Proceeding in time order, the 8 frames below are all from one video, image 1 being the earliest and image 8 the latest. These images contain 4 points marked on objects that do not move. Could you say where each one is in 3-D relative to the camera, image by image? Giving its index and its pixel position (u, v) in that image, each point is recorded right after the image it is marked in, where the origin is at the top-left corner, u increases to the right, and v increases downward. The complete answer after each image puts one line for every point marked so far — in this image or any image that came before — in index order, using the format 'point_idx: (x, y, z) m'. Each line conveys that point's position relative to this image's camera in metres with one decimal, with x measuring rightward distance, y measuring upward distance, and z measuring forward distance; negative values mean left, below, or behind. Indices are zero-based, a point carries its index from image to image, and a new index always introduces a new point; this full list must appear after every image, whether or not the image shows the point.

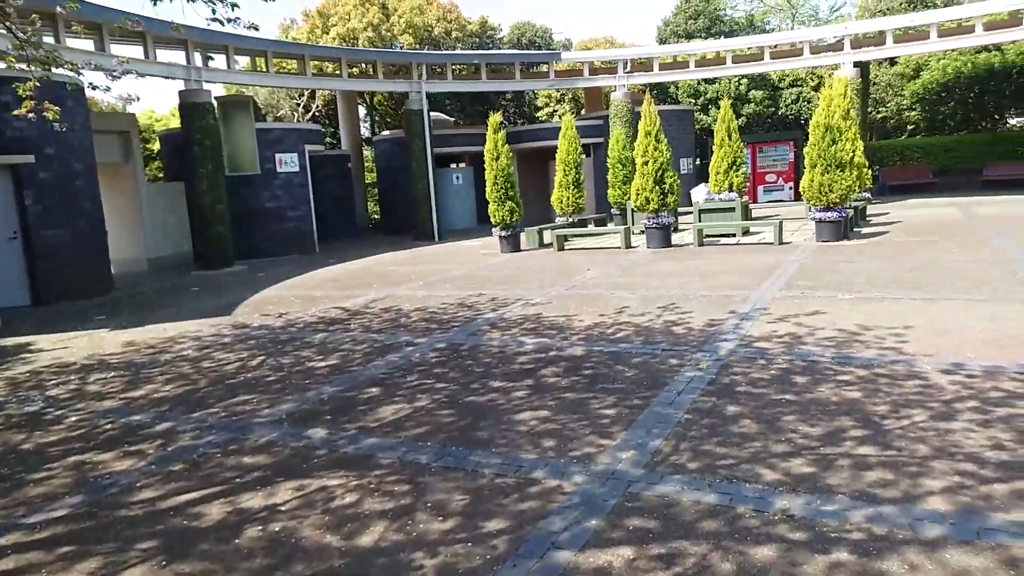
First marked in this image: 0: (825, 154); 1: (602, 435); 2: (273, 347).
0: (+5.7, +2.4, +13.0) m
1: (+0.6, -1.0, +4.6) m
2: (-2.7, -0.7, +7.9) m
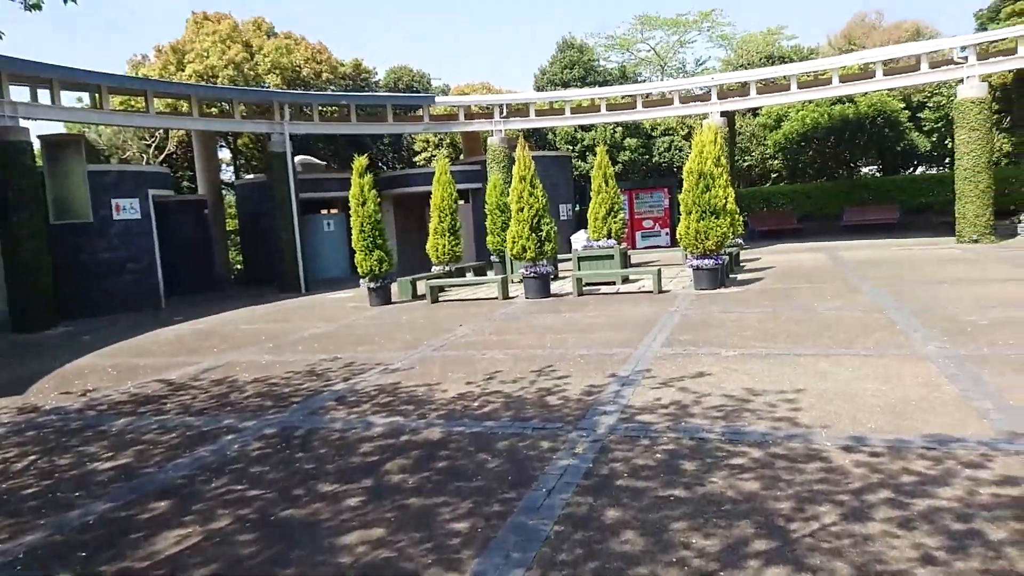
0: (+3.4, +1.6, +12.8) m
1: (-0.3, -1.4, +3.5) m
2: (-4.0, -1.4, +6.3) m
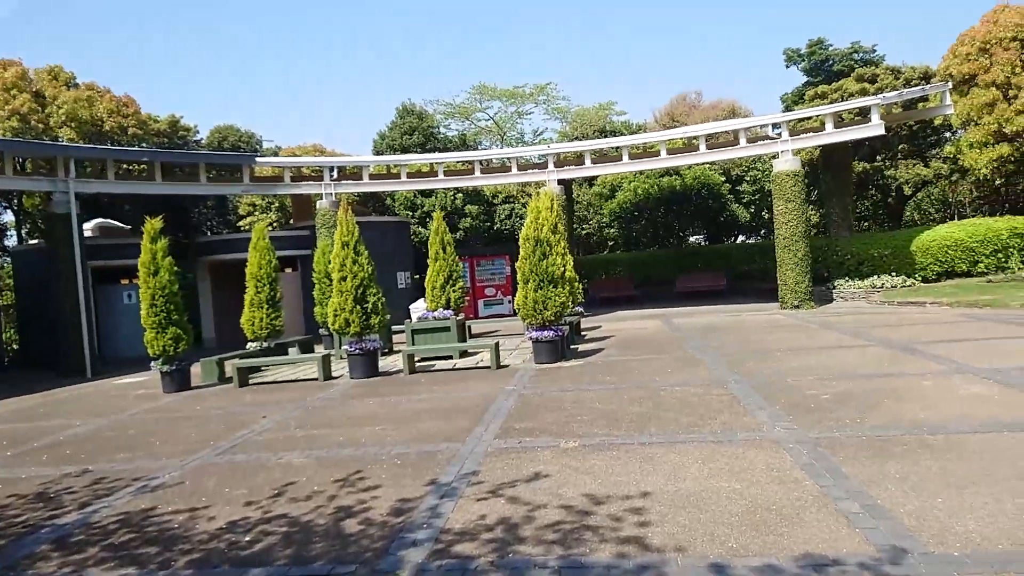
0: (+0.4, +0.3, +12.0) m
1: (-1.2, -1.8, +2.0) m
2: (-5.4, -2.0, +3.9) m
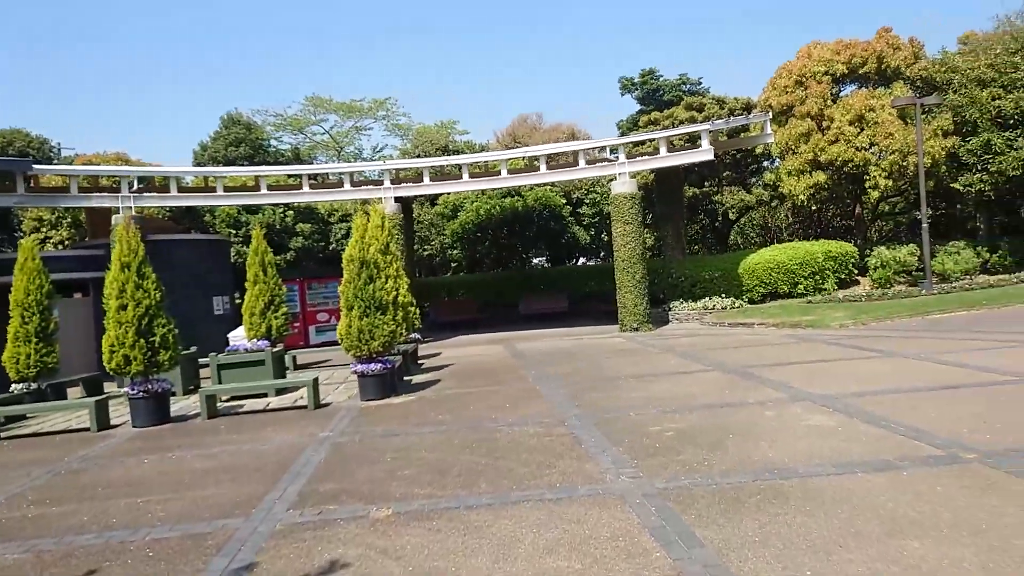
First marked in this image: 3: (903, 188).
0: (-2.3, -0.1, +10.7) m
1: (-1.7, -1.9, +0.5) m
2: (-6.2, -2.2, +1.5) m
3: (+10.9, +2.8, +19.7) m
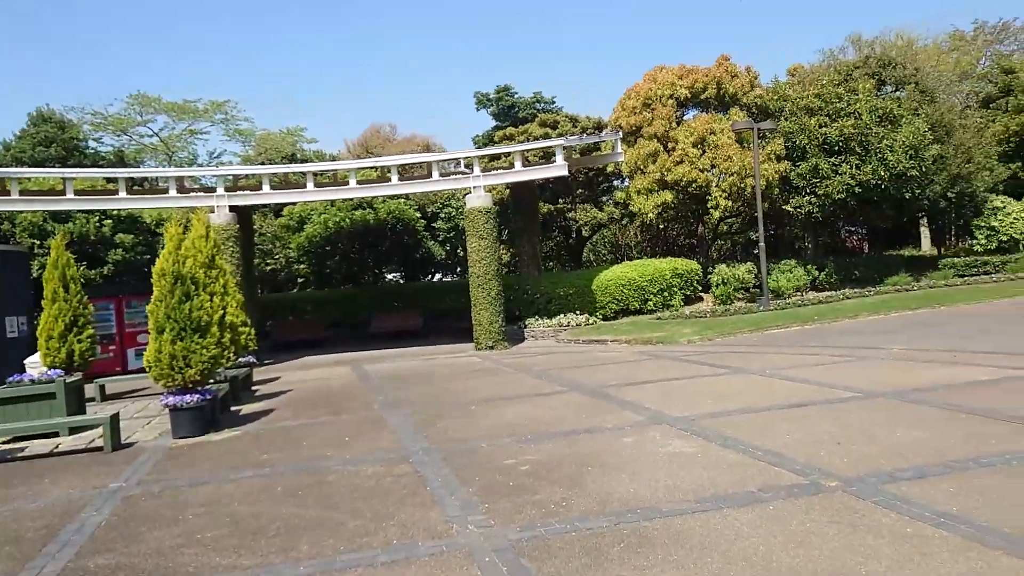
0: (-4.4, -0.3, +9.3) m
1: (-1.8, -1.9, -0.7) m
2: (-6.4, -2.3, -0.6) m
3: (+6.7, +2.3, +20.8) m
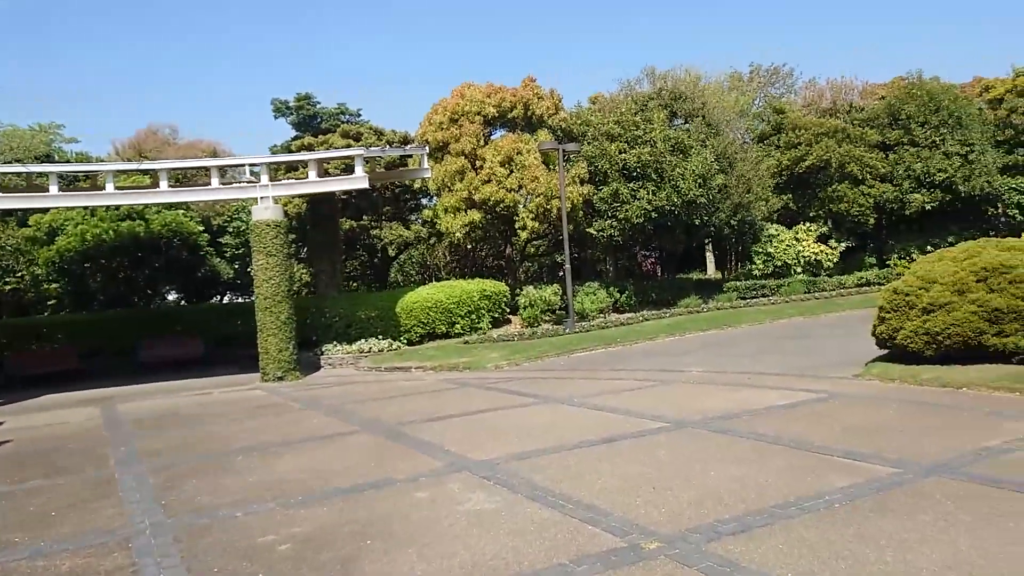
0: (-6.7, -0.6, +6.7) m
1: (-1.6, -1.9, -2.3) m
2: (-6.1, -2.2, -3.5) m
3: (+1.0, +1.7, +20.7) m
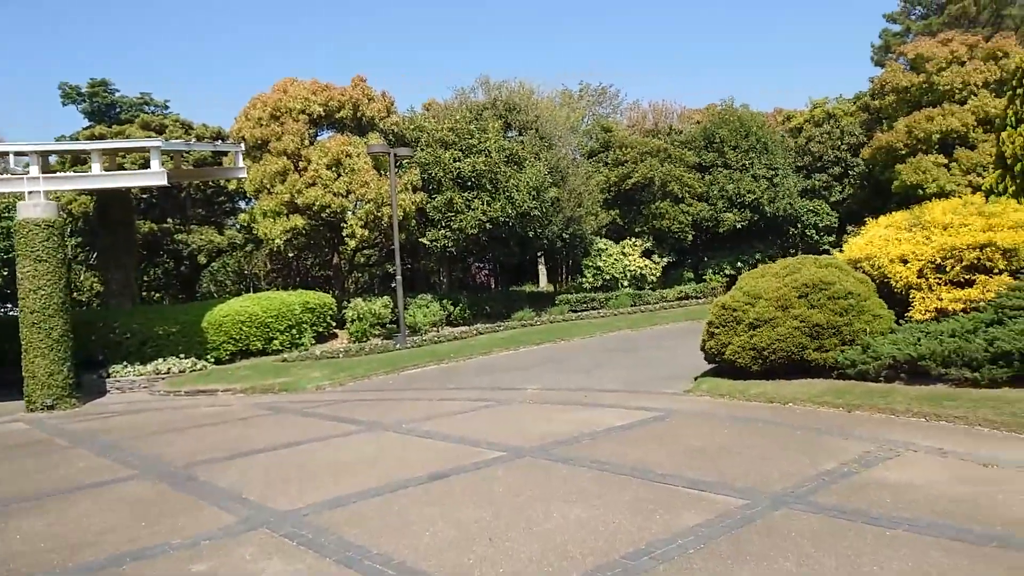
0: (-8.0, -0.7, +4.1) m
1: (-1.0, -1.9, -3.5) m
2: (-5.1, -2.2, -5.6) m
3: (-3.7, +1.3, +19.6) m
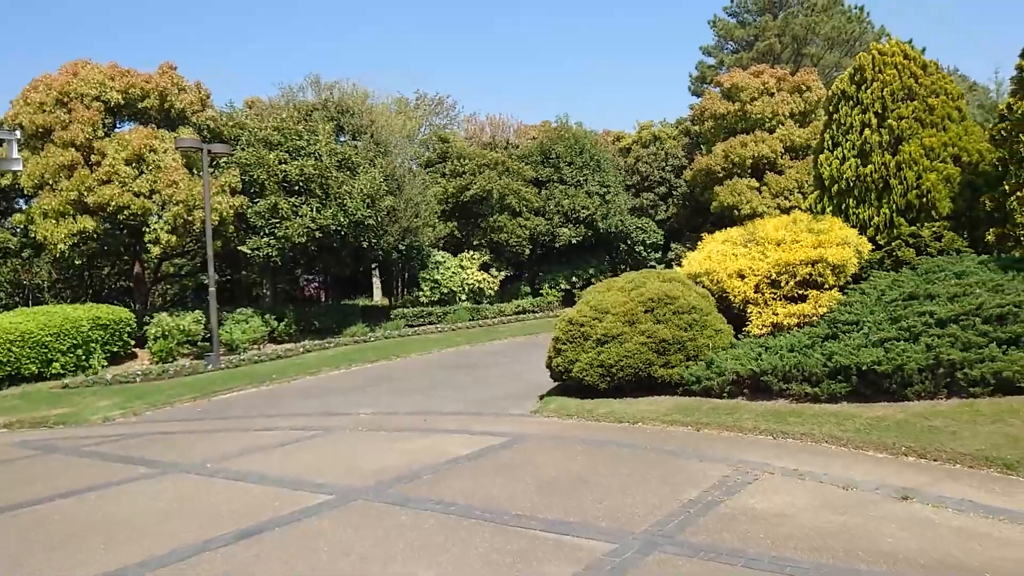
0: (-8.6, -0.7, +1.4) m
1: (0.0, -1.8, -4.4) m
2: (-3.5, -2.0, -7.5) m
3: (-7.9, +1.0, +17.5) m
